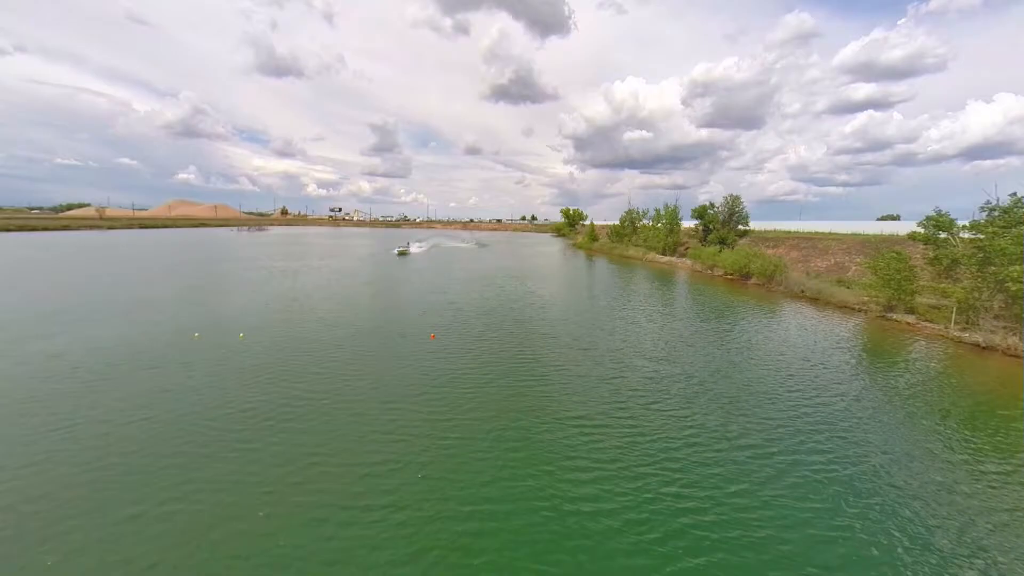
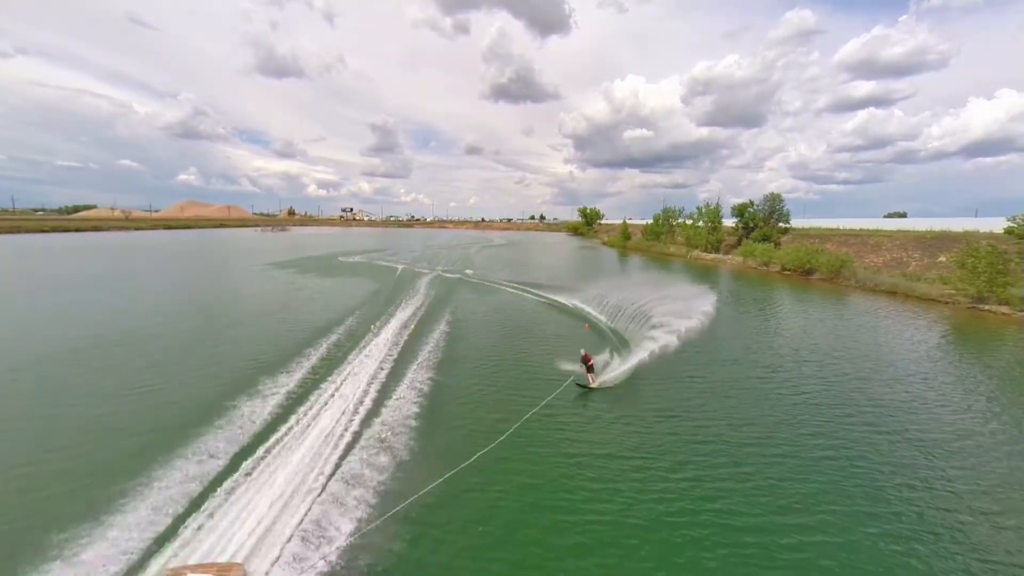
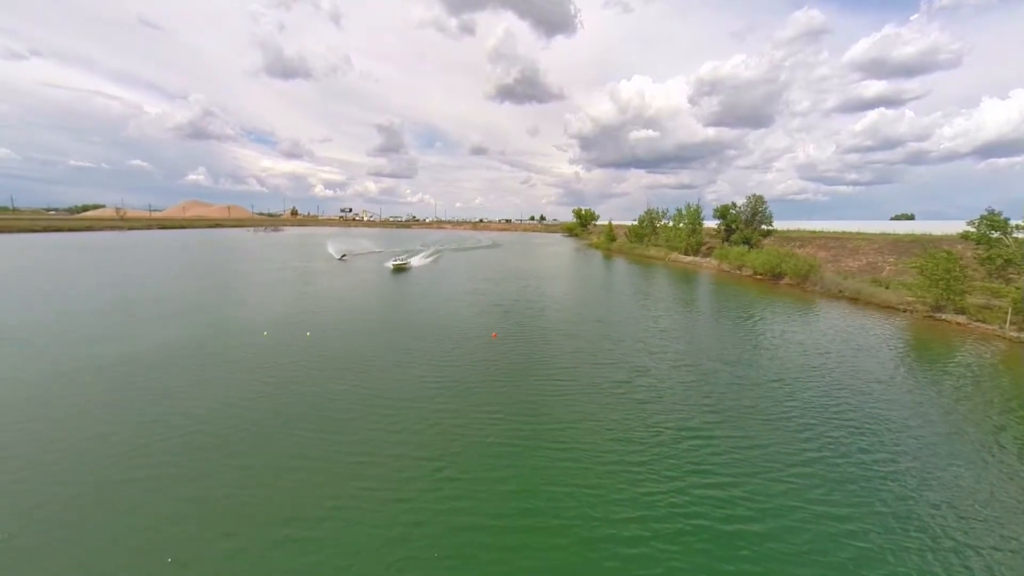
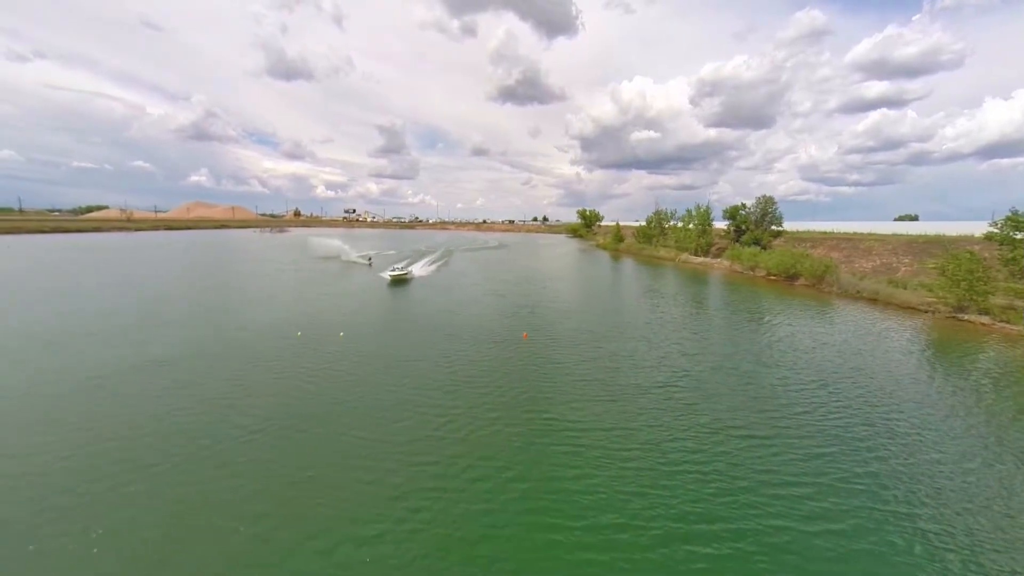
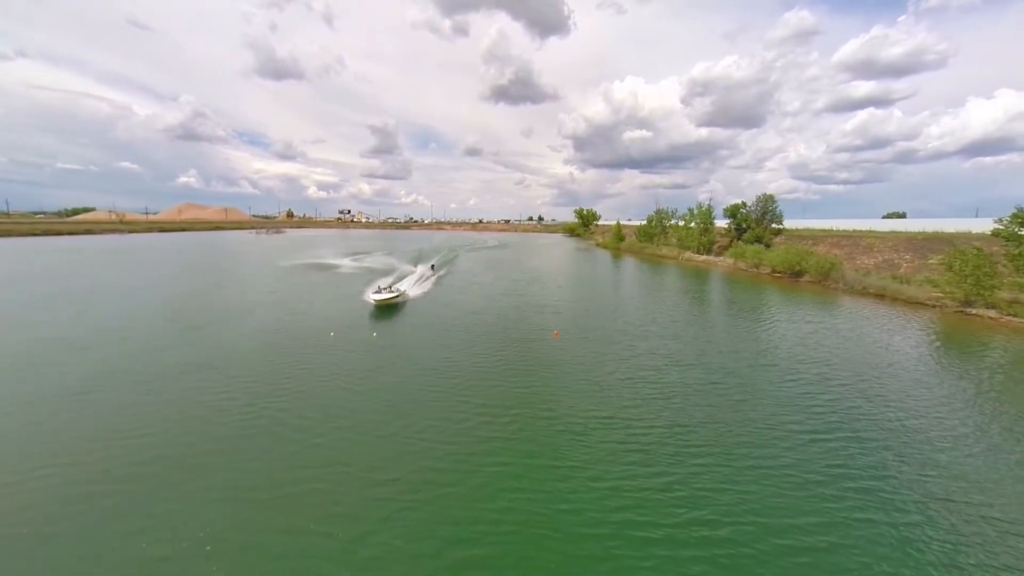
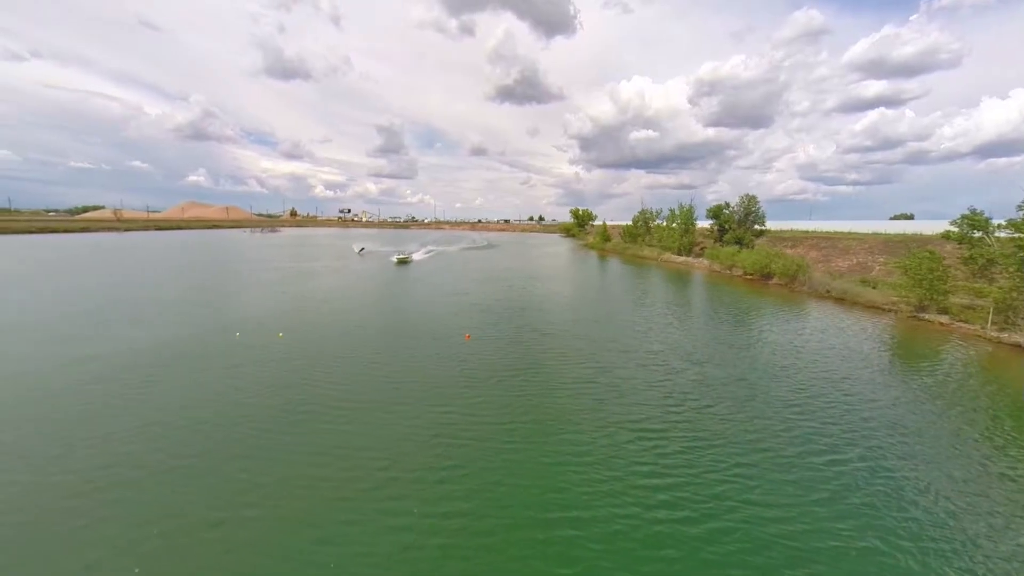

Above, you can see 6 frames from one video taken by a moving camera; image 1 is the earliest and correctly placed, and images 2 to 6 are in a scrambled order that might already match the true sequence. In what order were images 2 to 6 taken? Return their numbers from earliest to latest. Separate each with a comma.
6, 3, 4, 5, 2
